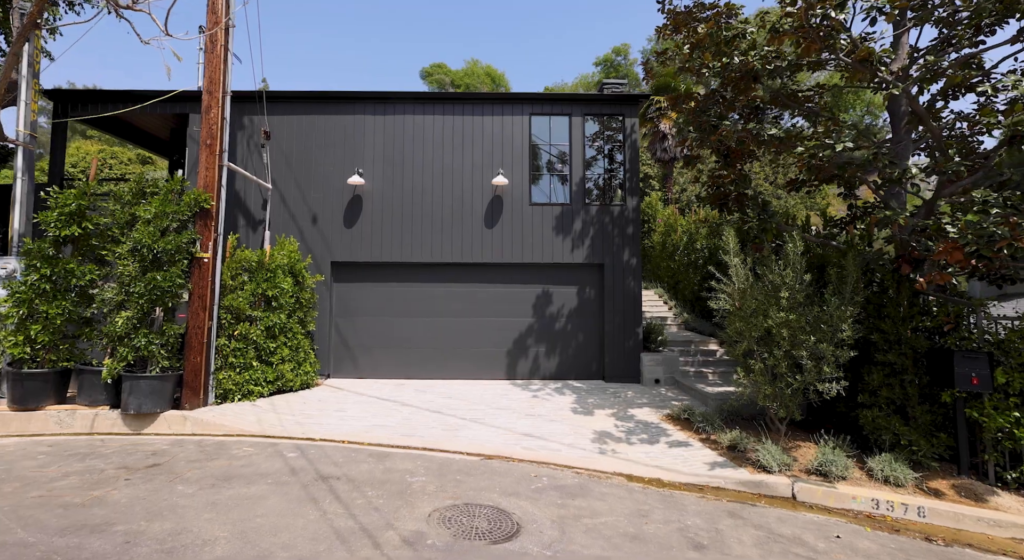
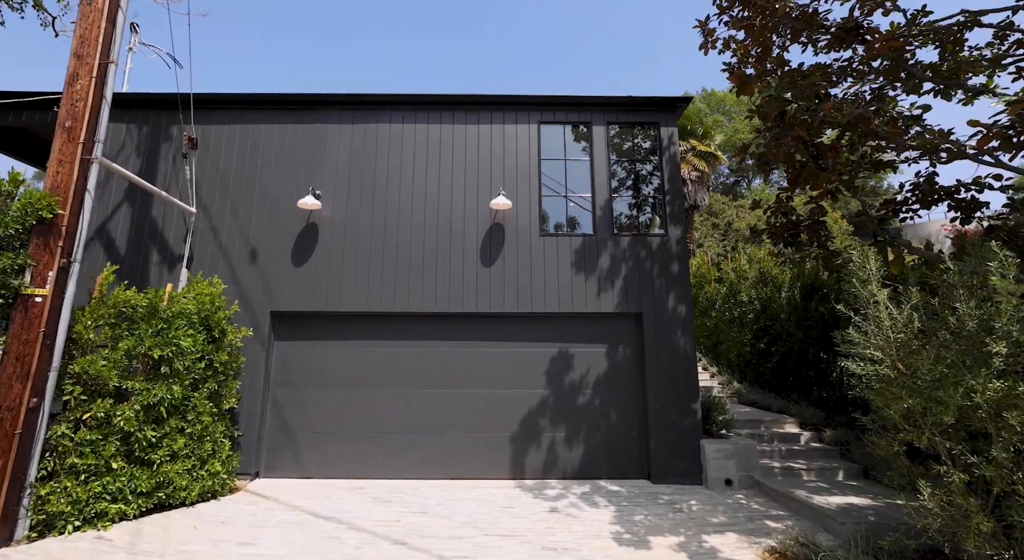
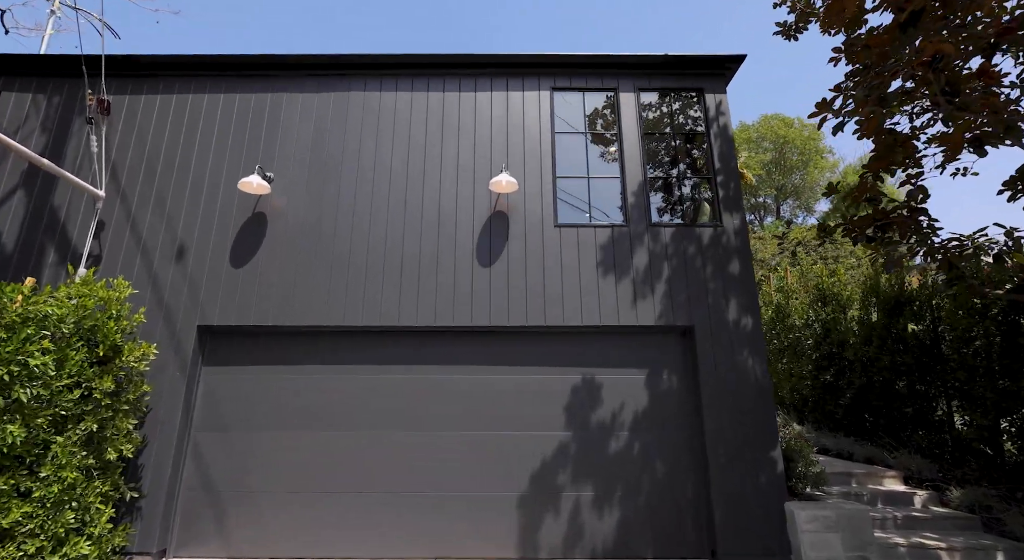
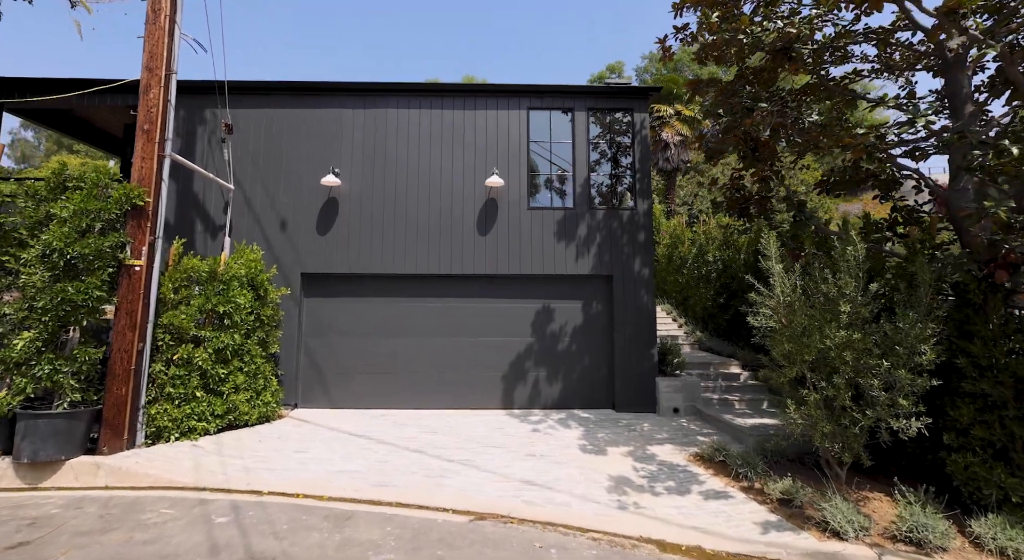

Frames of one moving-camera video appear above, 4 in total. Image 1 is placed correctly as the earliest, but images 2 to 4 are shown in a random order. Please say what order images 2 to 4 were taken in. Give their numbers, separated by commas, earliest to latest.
4, 2, 3
